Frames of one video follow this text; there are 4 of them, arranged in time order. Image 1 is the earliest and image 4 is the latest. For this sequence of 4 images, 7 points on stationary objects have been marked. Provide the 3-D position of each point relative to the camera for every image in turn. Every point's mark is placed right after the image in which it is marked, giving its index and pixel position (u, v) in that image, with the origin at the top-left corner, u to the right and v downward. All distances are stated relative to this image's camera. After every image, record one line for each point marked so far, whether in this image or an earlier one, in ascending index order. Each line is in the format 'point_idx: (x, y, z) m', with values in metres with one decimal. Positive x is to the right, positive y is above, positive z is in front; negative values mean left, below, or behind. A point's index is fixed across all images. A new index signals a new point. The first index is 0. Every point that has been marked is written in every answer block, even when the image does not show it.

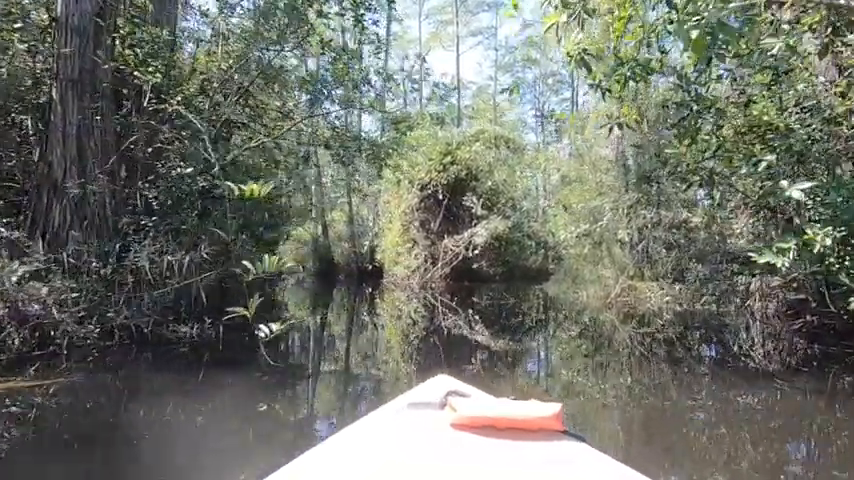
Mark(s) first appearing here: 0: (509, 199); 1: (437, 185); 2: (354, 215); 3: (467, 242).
0: (+1.6, +0.8, +12.5) m
1: (+0.2, +1.1, +12.3) m
2: (-1.8, +0.7, +16.5) m
3: (+0.8, 0.0, +12.3) m
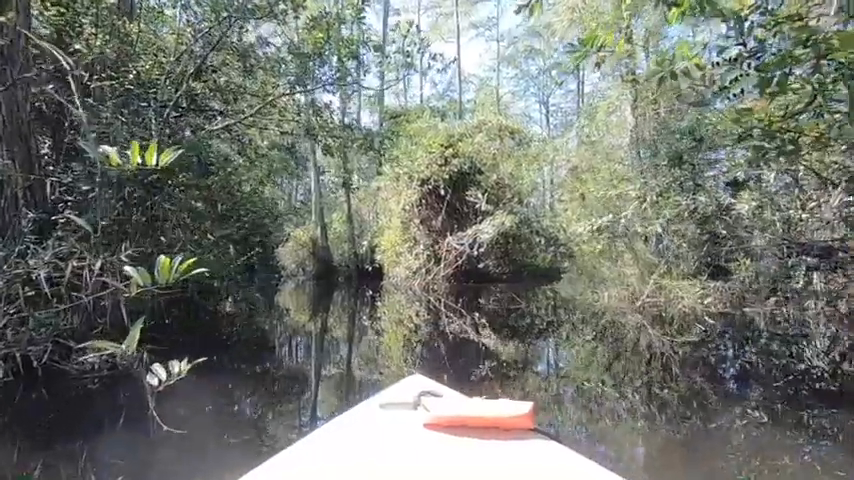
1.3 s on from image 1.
0: (+1.7, +0.9, +11.7) m
1: (+0.2, +1.1, +11.6) m
2: (-1.8, +0.6, +15.8) m
3: (+0.8, 0.0, +11.6) m
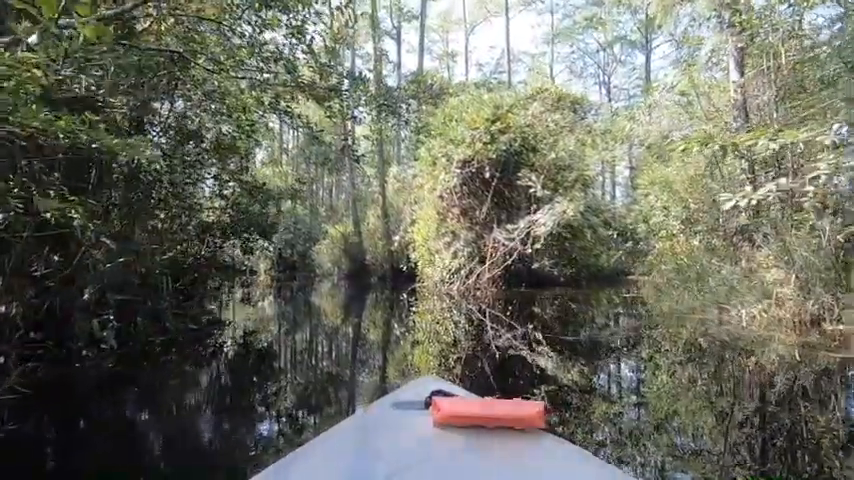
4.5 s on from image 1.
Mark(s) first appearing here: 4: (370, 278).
0: (+2.3, +0.9, +9.7) m
1: (+0.8, +1.2, +9.7) m
2: (-0.8, +0.7, +14.0) m
3: (+1.5, +0.1, +9.7) m
4: (-1.3, -0.9, +14.4) m
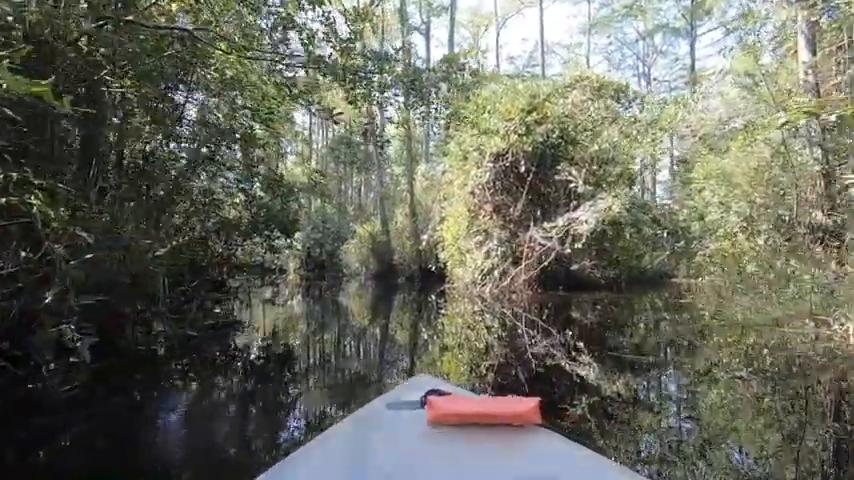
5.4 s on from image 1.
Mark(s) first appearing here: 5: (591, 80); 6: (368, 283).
0: (+2.7, +0.9, +9.0) m
1: (+1.3, +1.2, +9.1) m
2: (-0.2, +0.7, +13.4) m
3: (+1.9, +0.1, +9.0) m
4: (-0.6, -0.8, +13.8) m
5: (+2.3, +2.2, +9.1) m
6: (-1.3, -1.0, +14.2) m
